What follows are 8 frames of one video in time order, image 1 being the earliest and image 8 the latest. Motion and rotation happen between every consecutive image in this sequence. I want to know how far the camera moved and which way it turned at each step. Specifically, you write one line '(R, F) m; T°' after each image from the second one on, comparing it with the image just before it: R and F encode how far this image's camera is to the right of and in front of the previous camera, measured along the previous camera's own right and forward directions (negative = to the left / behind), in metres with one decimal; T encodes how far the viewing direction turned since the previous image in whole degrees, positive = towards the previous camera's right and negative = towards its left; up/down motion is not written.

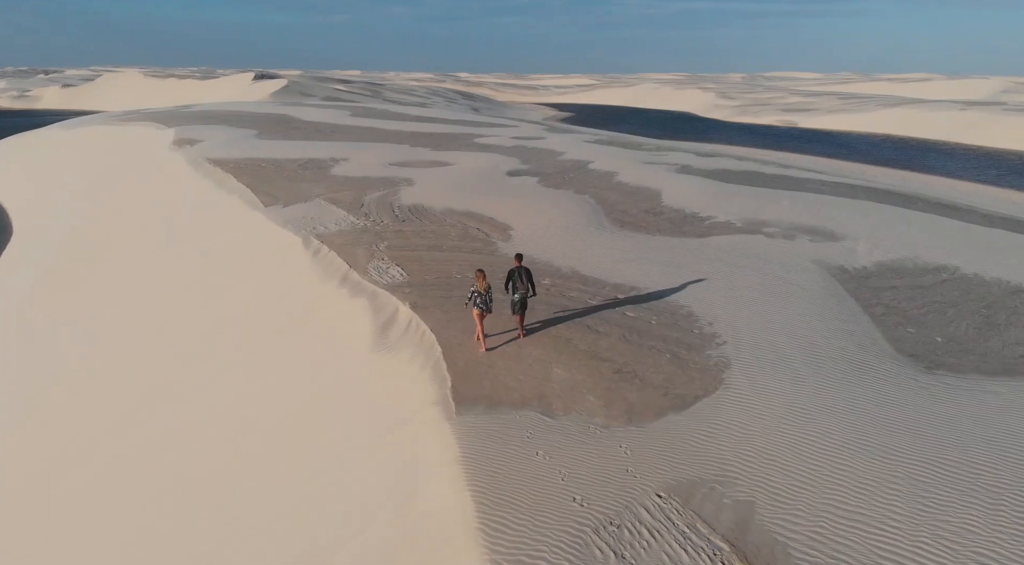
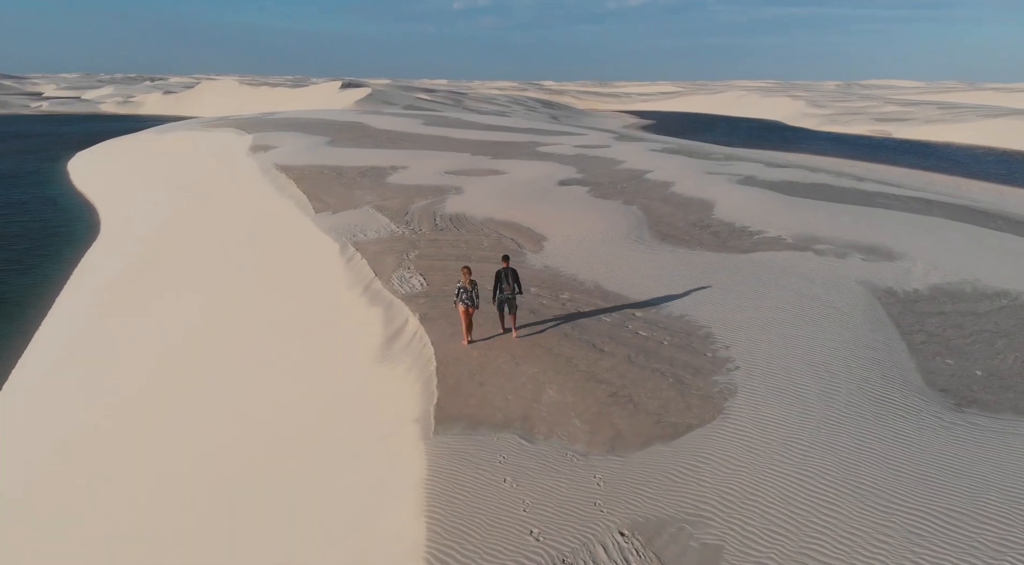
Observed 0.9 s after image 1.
(+0.7, +0.2) m; -6°
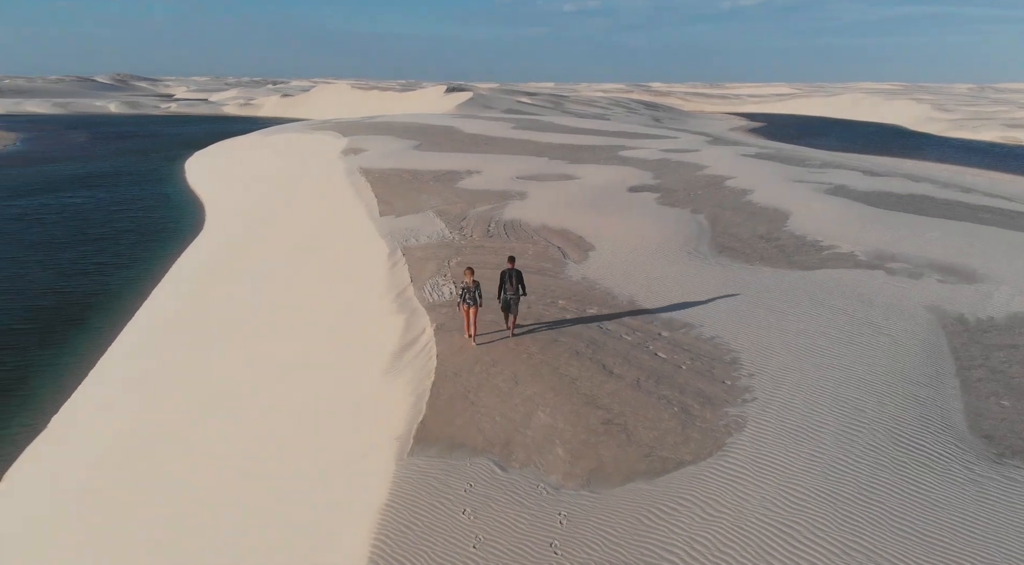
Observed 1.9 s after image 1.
(+0.8, +0.3) m; -7°
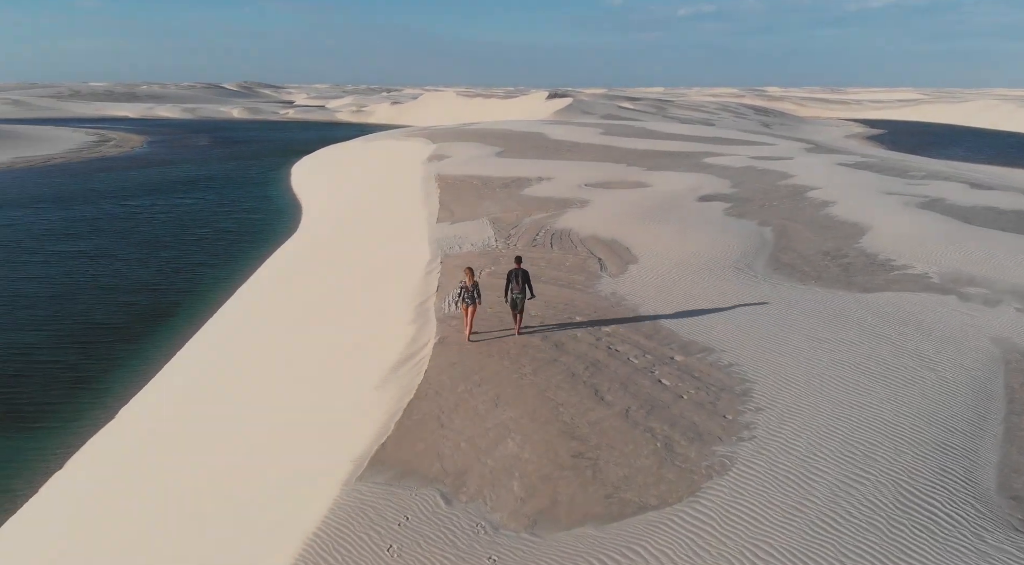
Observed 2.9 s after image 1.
(+1.0, +0.4) m; -7°
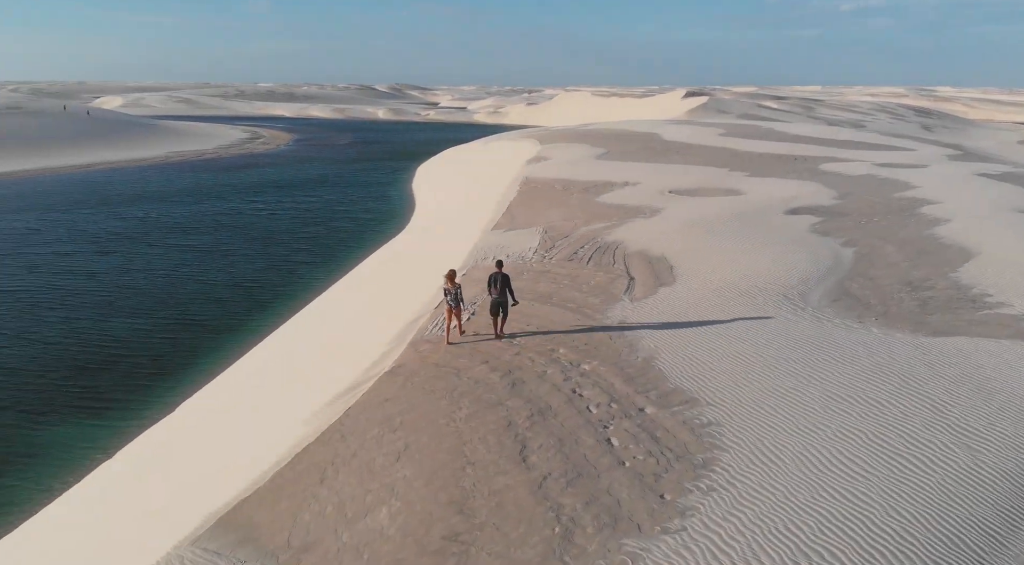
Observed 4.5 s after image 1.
(+1.6, +1.1) m; -9°
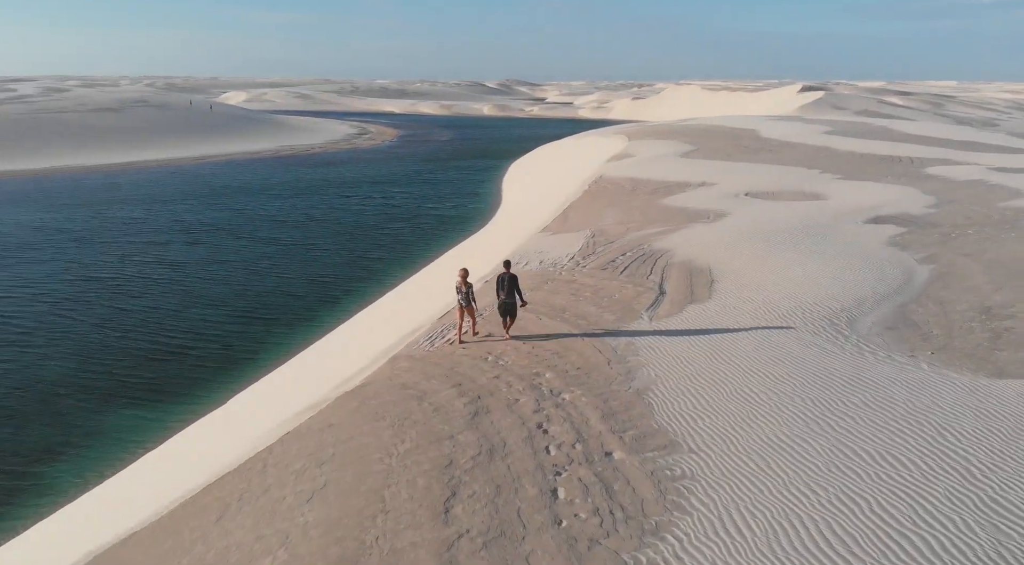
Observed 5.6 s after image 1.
(+1.1, +0.8) m; -7°
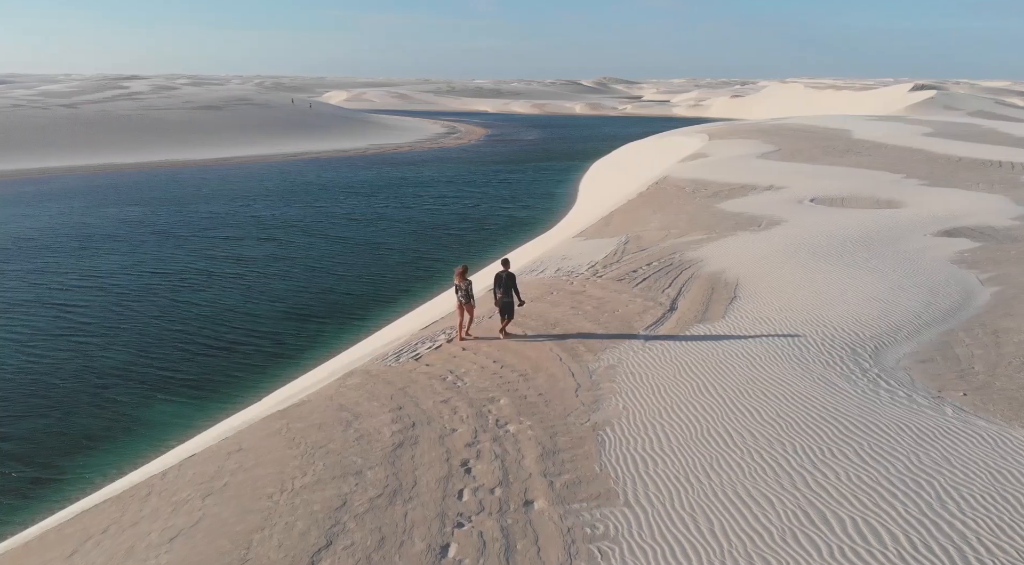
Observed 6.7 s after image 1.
(+1.2, +0.8) m; -6°
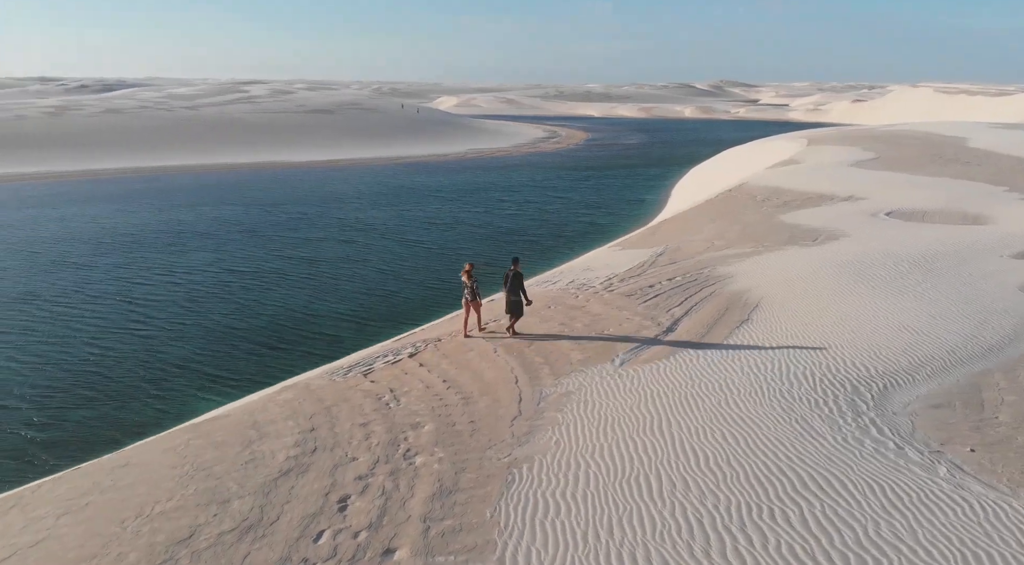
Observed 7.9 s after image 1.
(+1.5, +0.7) m; -7°
